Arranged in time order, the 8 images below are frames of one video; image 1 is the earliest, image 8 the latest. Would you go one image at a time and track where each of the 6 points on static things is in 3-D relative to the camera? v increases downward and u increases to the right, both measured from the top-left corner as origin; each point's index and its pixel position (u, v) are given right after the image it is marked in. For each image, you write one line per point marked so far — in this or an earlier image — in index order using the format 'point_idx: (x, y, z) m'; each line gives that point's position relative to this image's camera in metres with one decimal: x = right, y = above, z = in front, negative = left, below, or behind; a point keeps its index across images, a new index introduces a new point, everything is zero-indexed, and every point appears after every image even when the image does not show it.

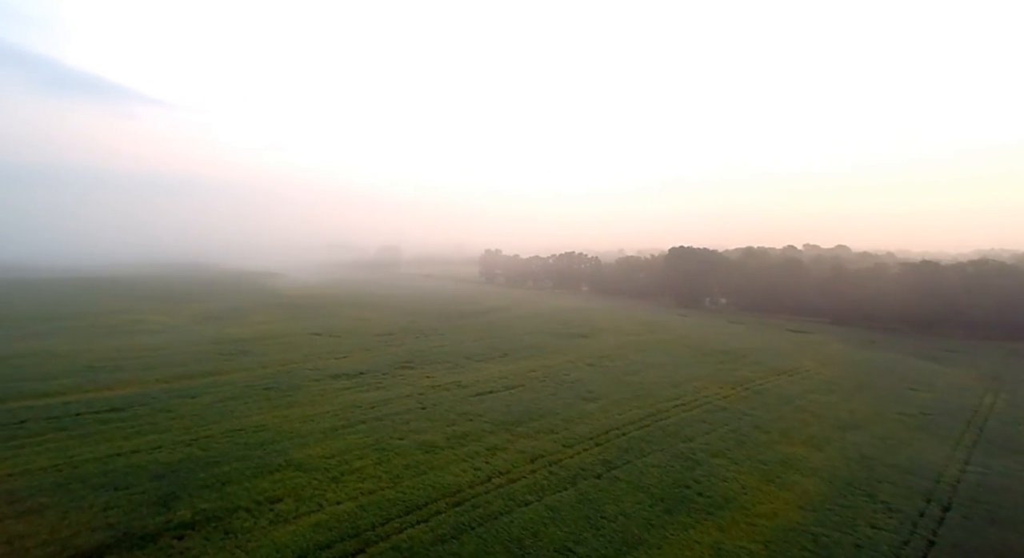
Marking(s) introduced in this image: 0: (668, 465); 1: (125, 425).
0: (+4.7, -5.6, +16.7) m
1: (-13.1, -4.9, +18.6) m
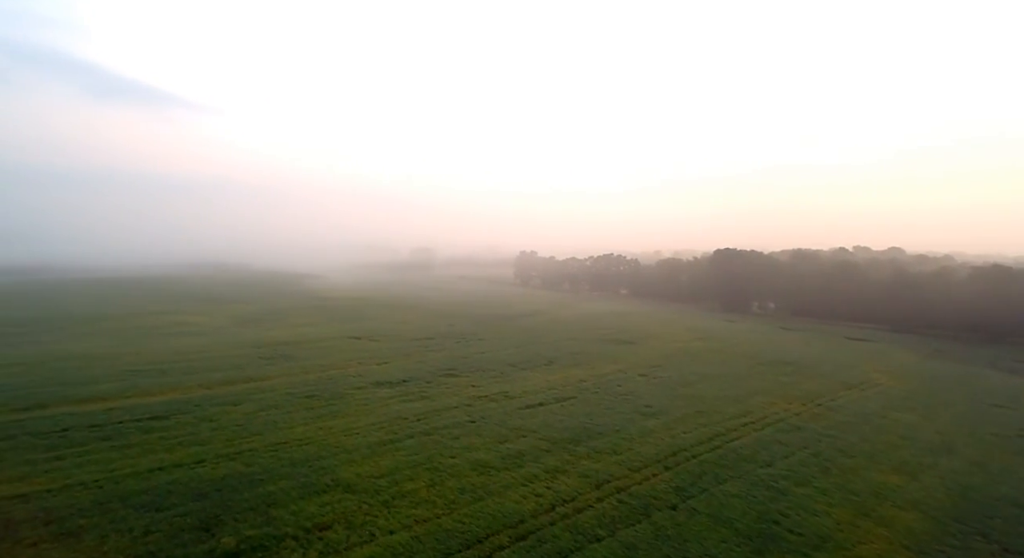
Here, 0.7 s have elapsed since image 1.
0: (+6.4, -5.9, +15.0) m
1: (-11.2, -5.1, +17.9) m
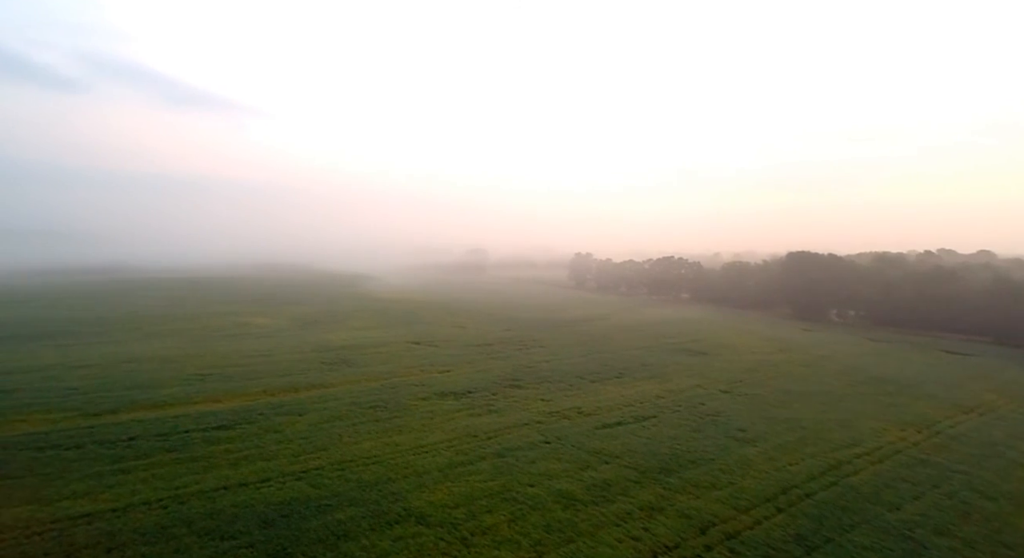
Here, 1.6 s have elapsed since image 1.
0: (+8.6, -6.2, +12.8) m
1: (-8.7, -5.3, +17.2) m
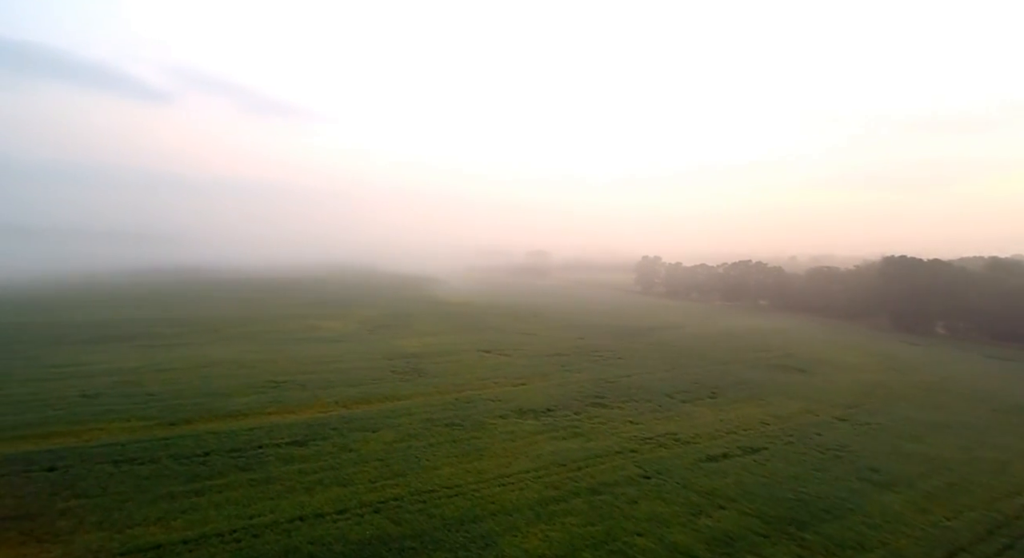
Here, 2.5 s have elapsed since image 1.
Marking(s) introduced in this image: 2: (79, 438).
0: (+10.8, -6.6, +9.9) m
1: (-6.0, -5.6, +16.1) m
2: (-14.2, -5.2, +18.0) m
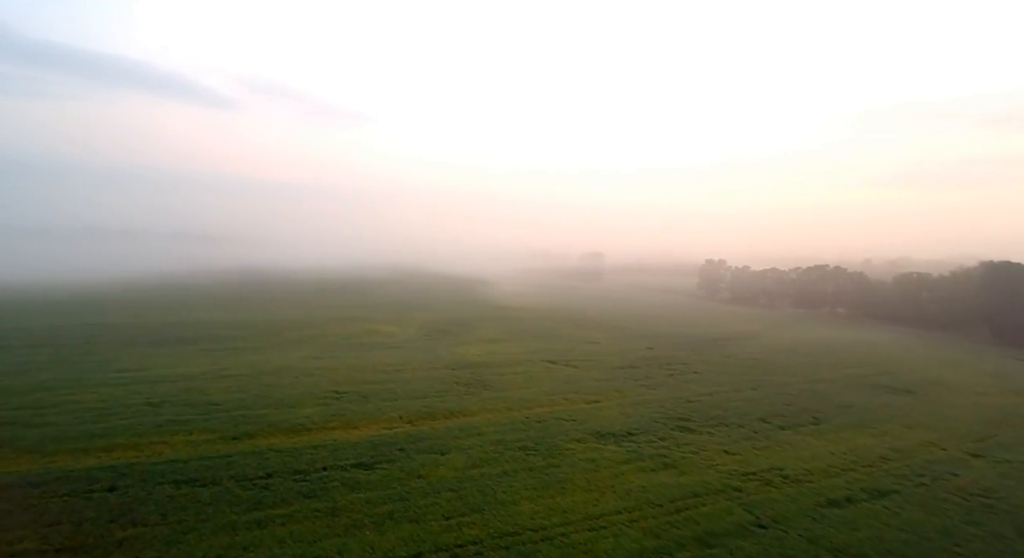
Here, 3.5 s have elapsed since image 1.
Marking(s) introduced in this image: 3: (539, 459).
0: (+12.5, -7.1, +7.0) m
1: (-3.6, -5.8, +14.6) m
2: (-11.7, -5.4, +17.3) m
3: (+0.9, -5.8, +17.8) m
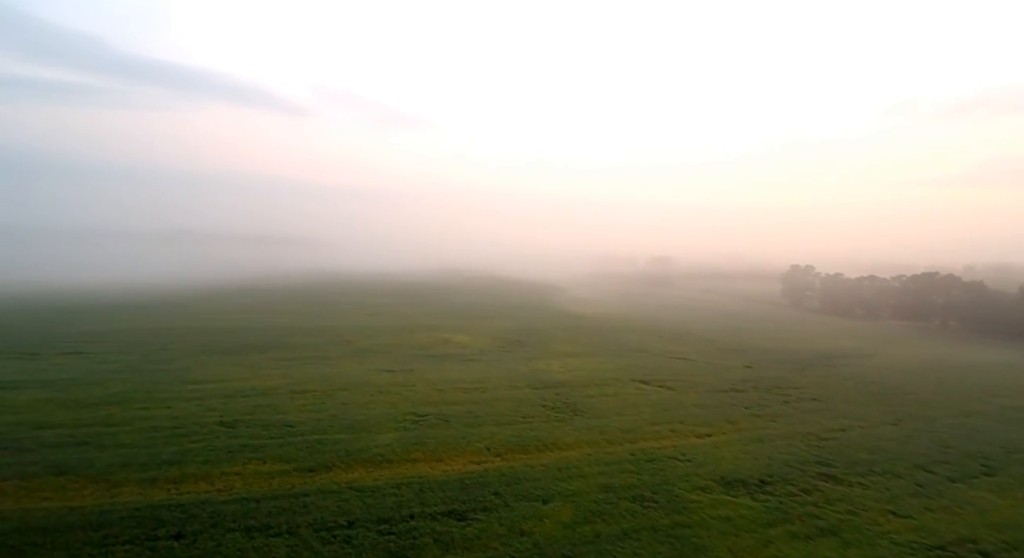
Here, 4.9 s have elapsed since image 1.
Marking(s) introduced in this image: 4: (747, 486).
0: (+14.5, -7.6, +2.9) m
1: (-0.8, -6.3, +12.1) m
2: (-8.5, -5.8, +15.5) m
3: (+4.0, -6.3, +14.8) m
4: (+7.2, -6.3, +17.0) m
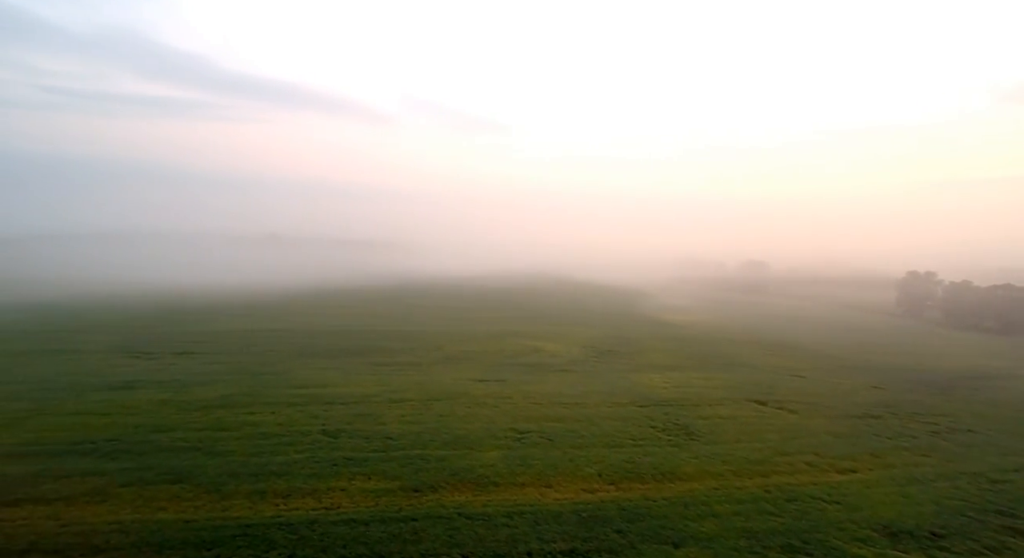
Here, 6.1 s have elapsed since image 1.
0: (+15.8, -8.0, -0.7) m
1: (+1.9, -6.6, +10.5) m
2: (-5.3, -6.1, +14.9) m
3: (+7.0, -6.7, +12.5) m
4: (+10.5, -6.7, +14.3) m
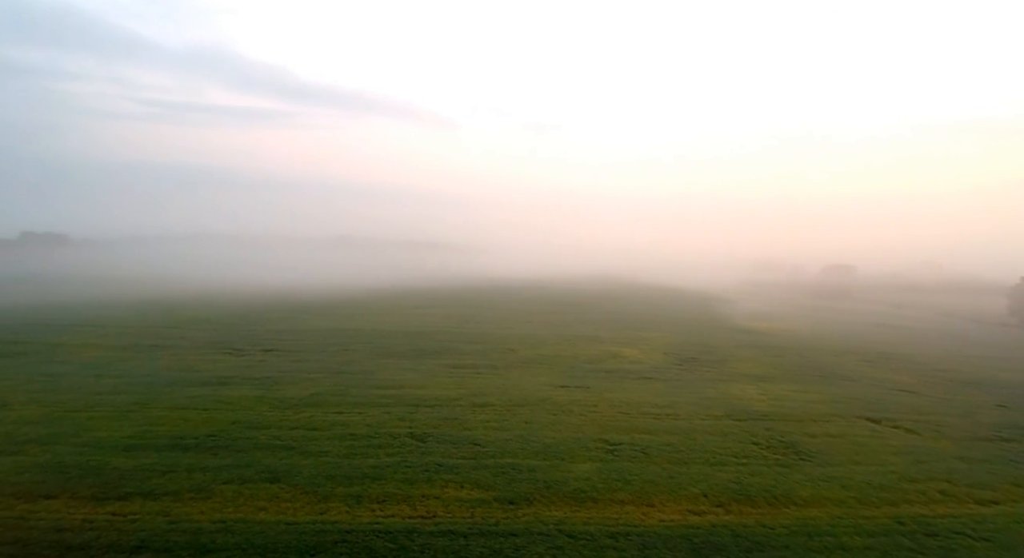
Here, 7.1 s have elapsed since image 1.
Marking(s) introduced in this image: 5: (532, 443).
0: (+16.7, -8.2, -3.3) m
1: (+4.1, -6.7, +9.3) m
2: (-2.6, -6.1, +14.5) m
3: (+9.4, -6.8, +10.8) m
4: (+13.0, -6.9, +12.2) m
5: (+0.7, -5.8, +19.5) m
